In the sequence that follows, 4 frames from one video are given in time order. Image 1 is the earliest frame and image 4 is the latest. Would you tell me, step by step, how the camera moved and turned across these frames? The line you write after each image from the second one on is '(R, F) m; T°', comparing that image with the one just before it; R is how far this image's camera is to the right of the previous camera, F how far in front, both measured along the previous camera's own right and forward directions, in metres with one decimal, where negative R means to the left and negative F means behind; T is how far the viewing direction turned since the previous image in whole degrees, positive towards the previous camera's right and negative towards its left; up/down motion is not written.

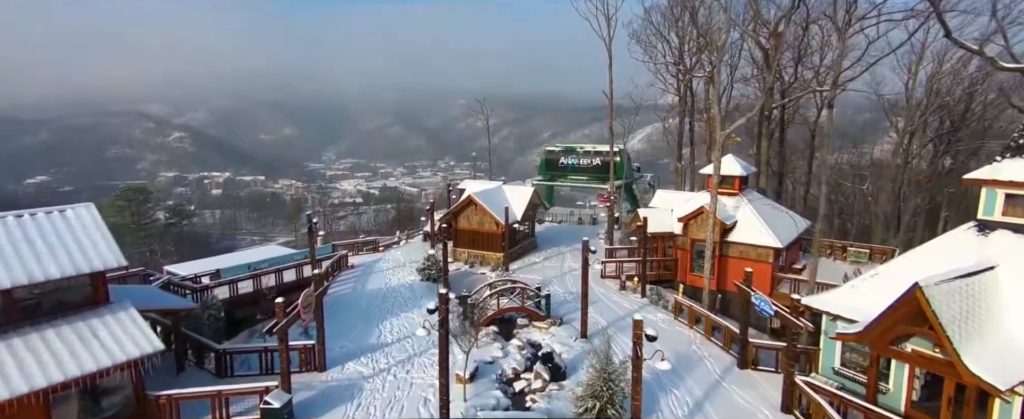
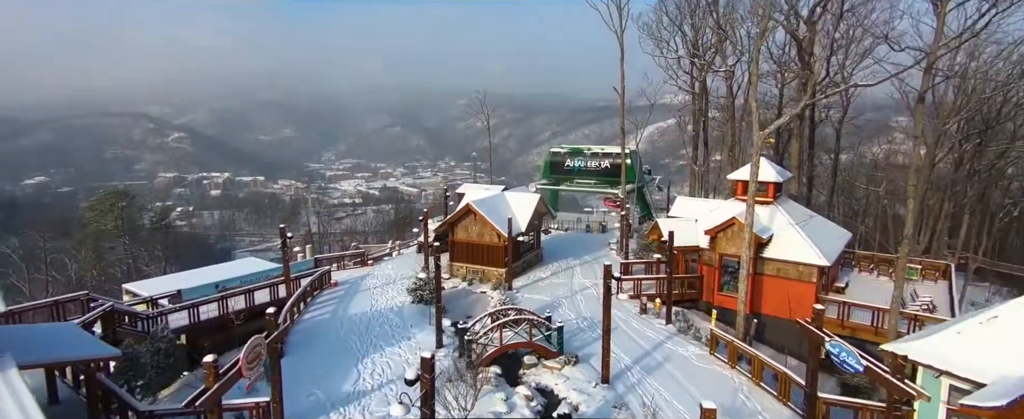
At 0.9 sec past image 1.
(-0.1, +2.7) m; 0°
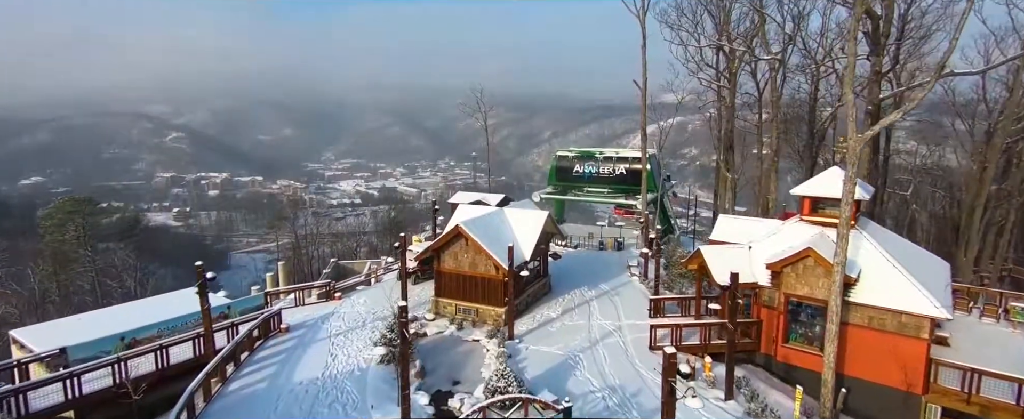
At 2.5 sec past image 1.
(0.0, +4.6) m; 0°
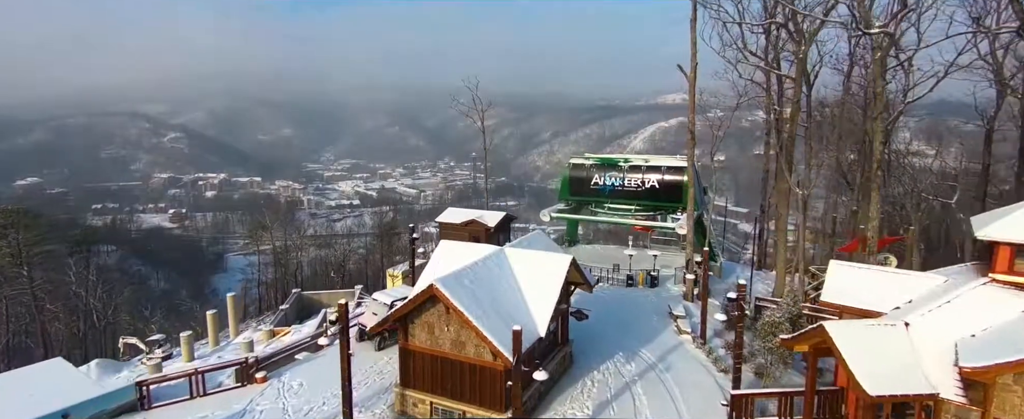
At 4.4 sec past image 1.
(-0.1, +6.3) m; 0°
